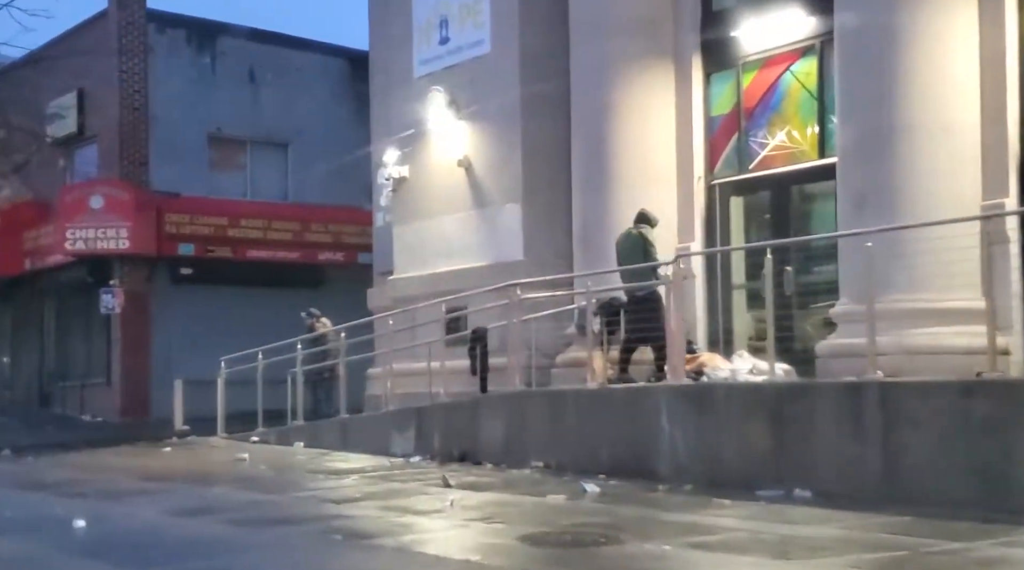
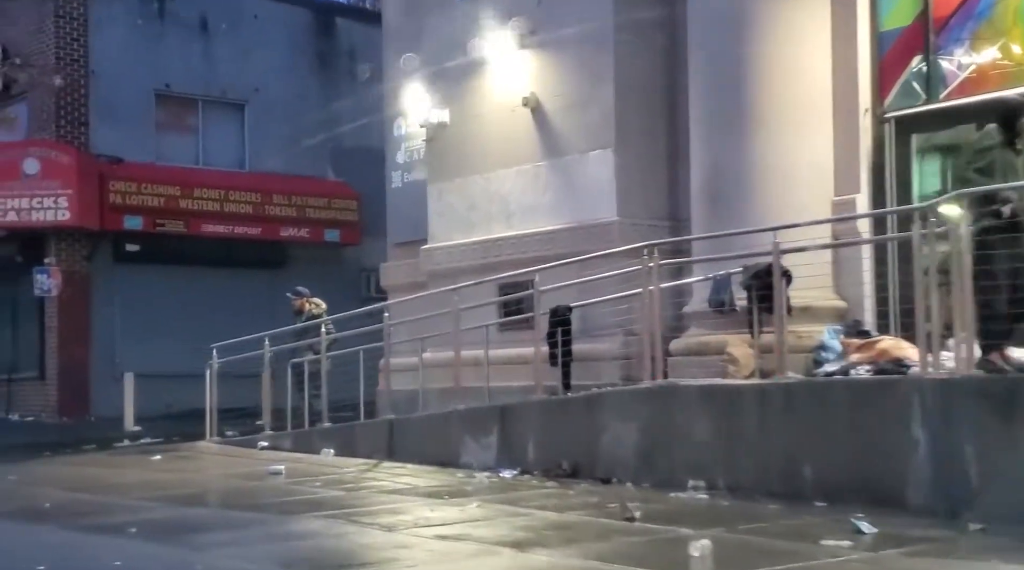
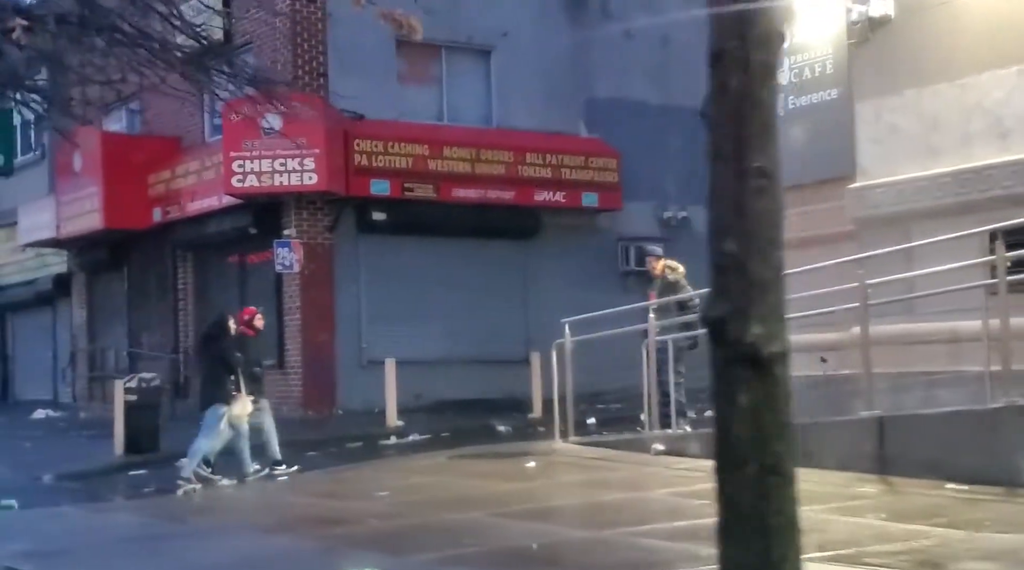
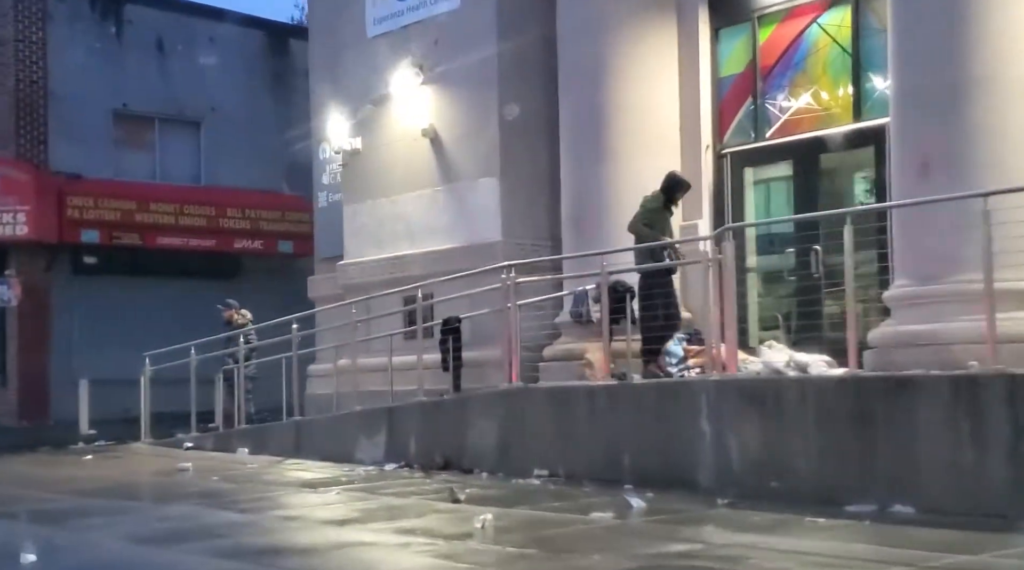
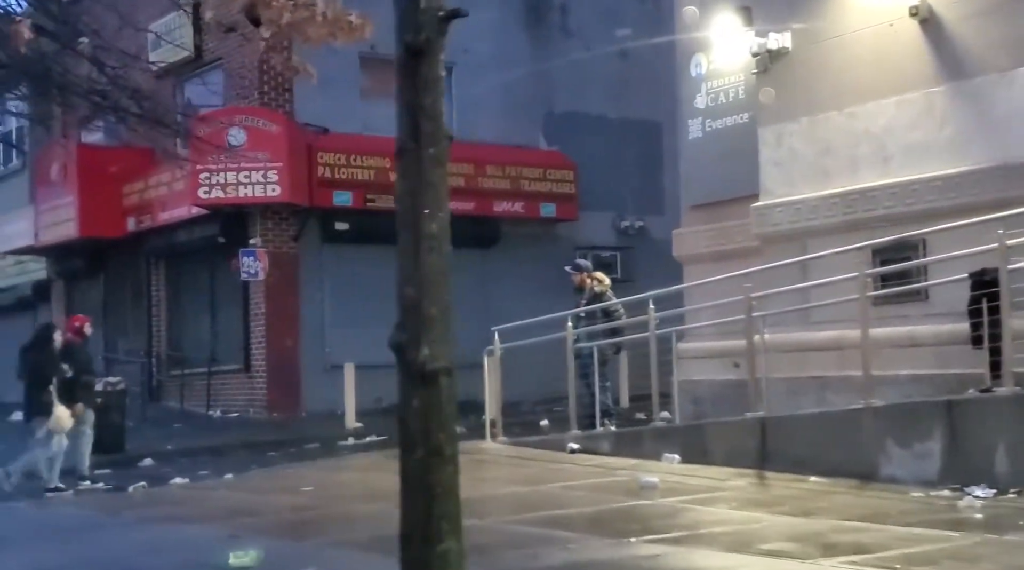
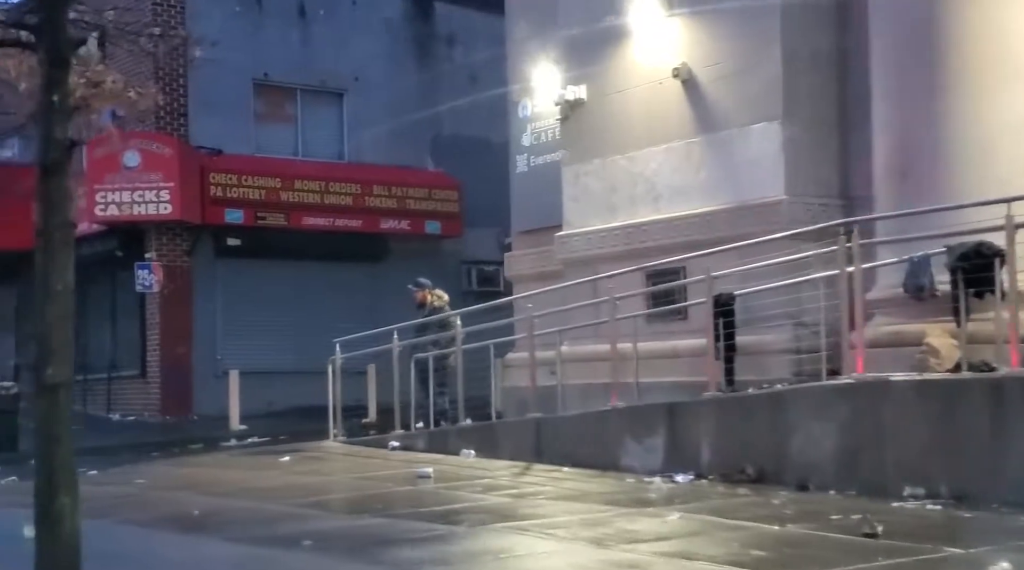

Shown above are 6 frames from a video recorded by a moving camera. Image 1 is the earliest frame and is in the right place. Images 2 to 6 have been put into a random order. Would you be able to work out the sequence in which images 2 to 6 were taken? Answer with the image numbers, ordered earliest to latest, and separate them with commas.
4, 2, 6, 5, 3
